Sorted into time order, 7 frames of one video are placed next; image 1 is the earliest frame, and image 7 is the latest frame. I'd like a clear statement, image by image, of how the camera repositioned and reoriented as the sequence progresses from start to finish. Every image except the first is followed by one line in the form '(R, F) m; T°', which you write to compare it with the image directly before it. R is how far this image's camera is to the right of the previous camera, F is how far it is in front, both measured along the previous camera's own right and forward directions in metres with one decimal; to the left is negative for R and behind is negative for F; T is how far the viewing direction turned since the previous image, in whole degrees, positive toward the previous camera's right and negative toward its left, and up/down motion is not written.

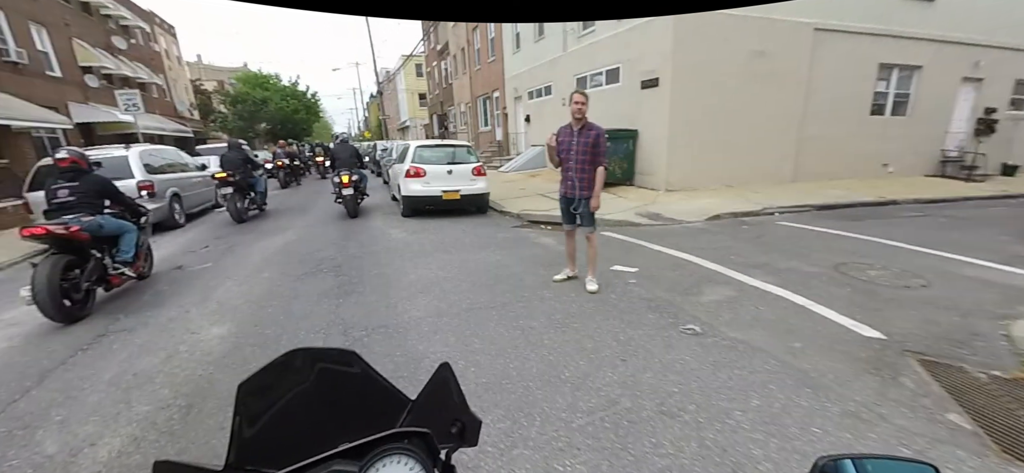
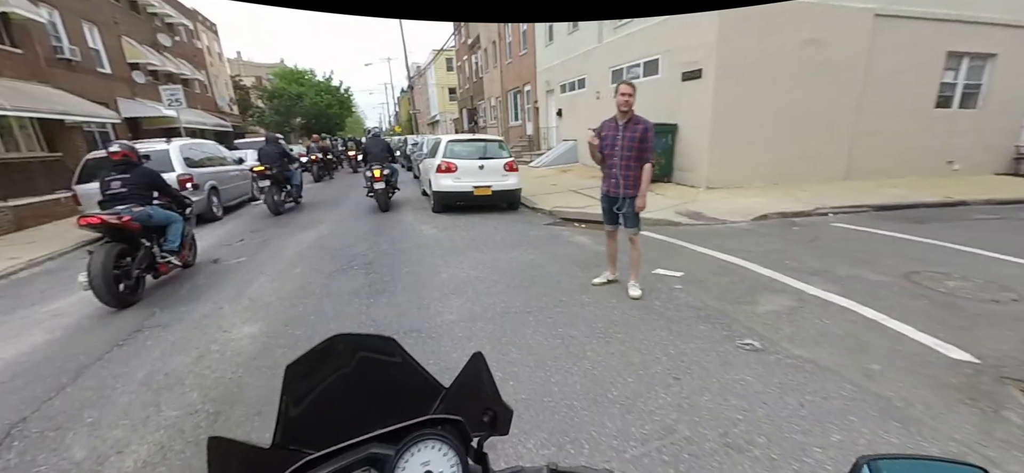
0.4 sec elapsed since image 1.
(-0.1, +0.2) m; -4°
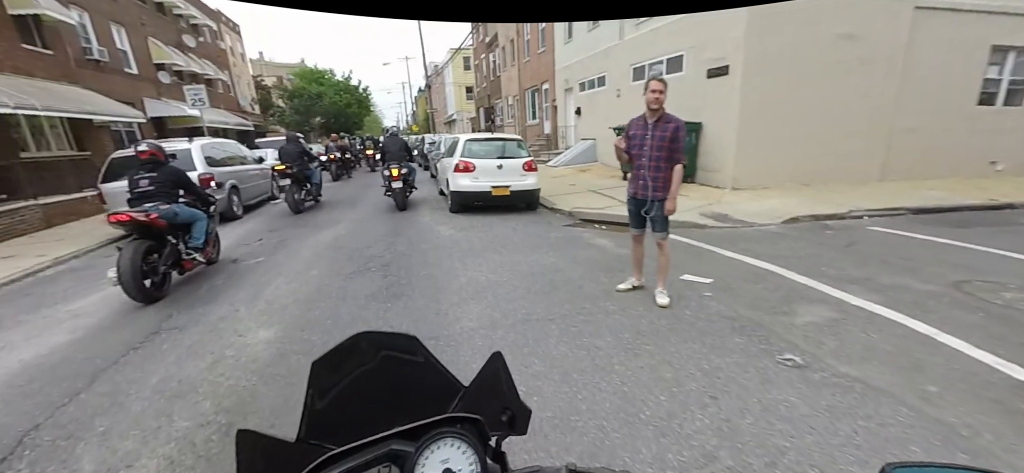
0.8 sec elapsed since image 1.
(-0.1, +0.1) m; -2°
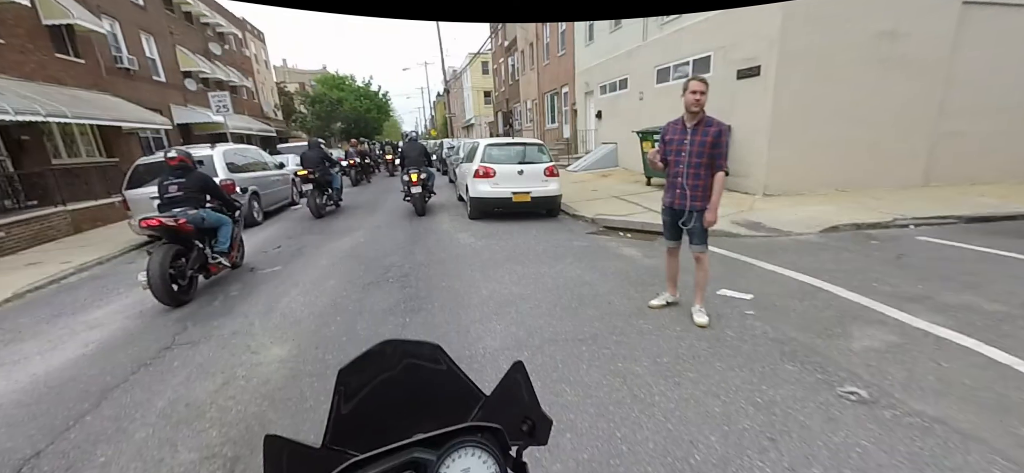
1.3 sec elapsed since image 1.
(-0.1, +0.2) m; -2°
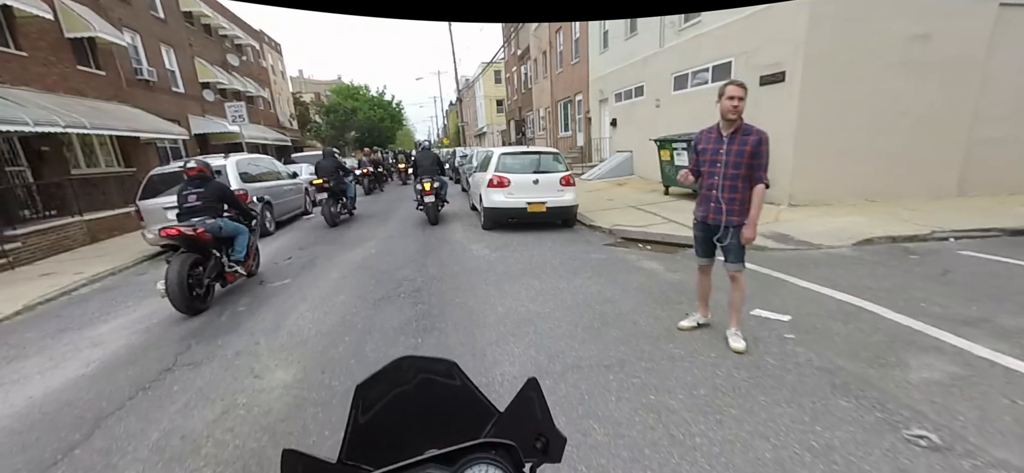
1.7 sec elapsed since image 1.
(-0.1, +0.2) m; -2°
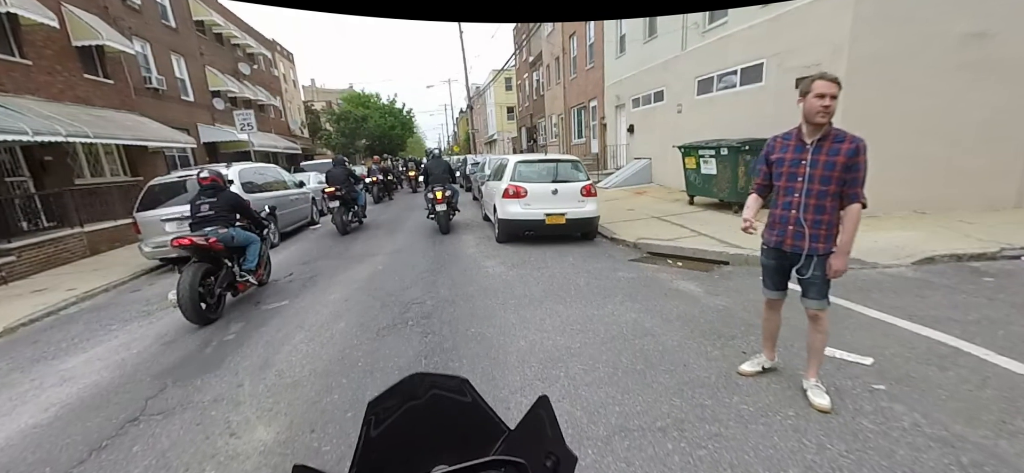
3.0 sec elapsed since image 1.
(-0.1, +0.5) m; -1°
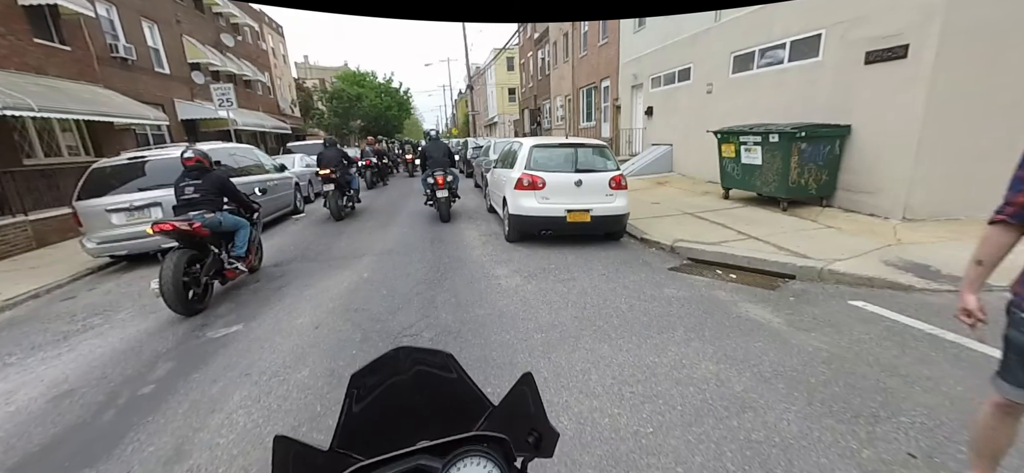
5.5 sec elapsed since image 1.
(-0.2, +1.1) m; 0°
